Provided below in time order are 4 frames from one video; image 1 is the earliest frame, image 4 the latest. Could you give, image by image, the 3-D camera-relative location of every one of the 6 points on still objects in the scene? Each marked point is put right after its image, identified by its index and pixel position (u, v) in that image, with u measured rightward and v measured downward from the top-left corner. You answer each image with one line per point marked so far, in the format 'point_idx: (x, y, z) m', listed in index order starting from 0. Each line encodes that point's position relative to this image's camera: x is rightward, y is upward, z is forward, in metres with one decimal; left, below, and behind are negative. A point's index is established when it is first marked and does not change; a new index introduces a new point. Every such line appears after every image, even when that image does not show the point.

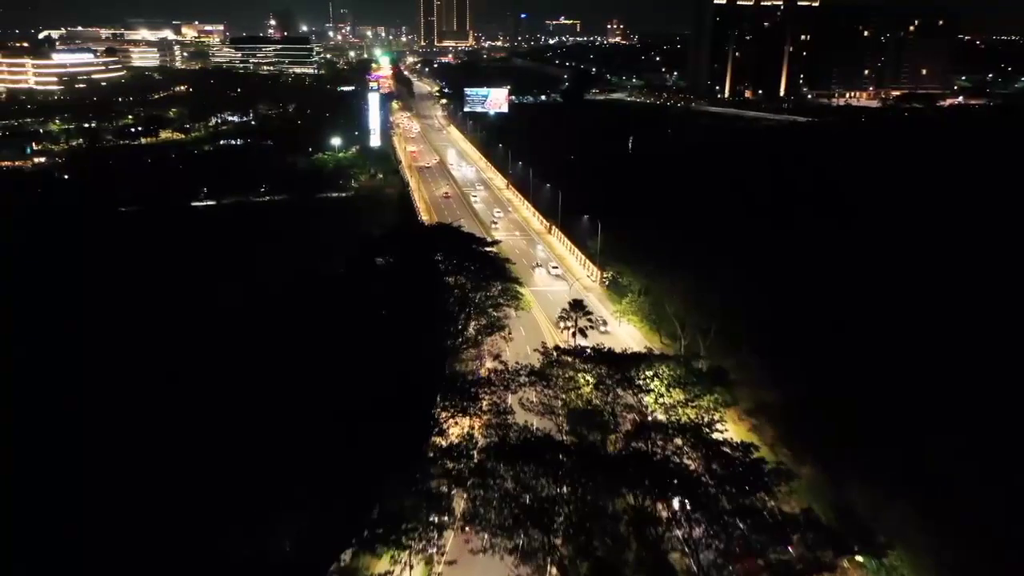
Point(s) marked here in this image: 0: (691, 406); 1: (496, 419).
0: (+3.2, -2.1, +12.6) m
1: (-0.3, -2.3, +12.1) m
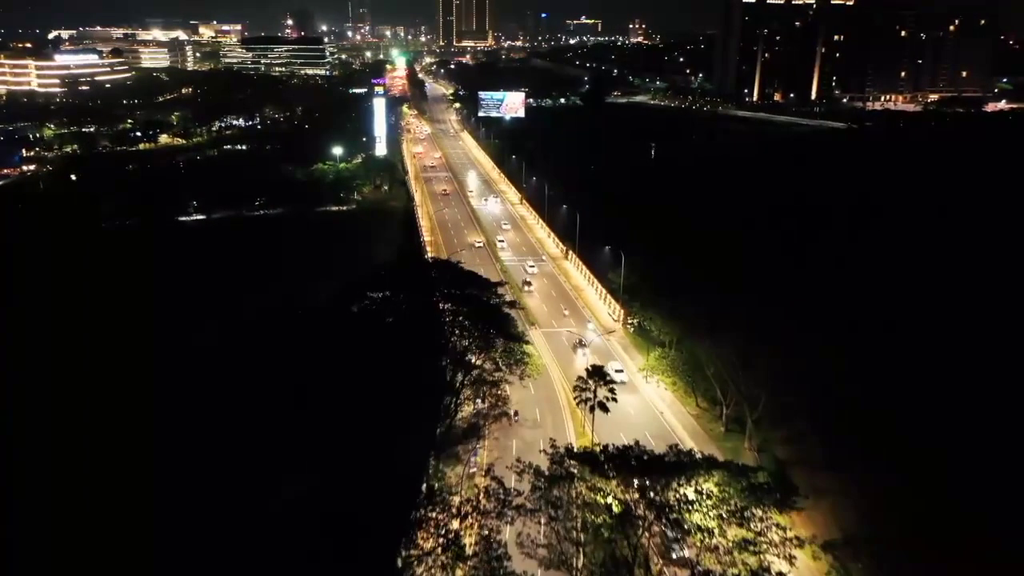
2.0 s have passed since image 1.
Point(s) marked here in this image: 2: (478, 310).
0: (+3.1, -3.4, +9.2) m
1: (-0.3, -3.5, +8.9) m
2: (-0.9, -0.6, +19.5) m
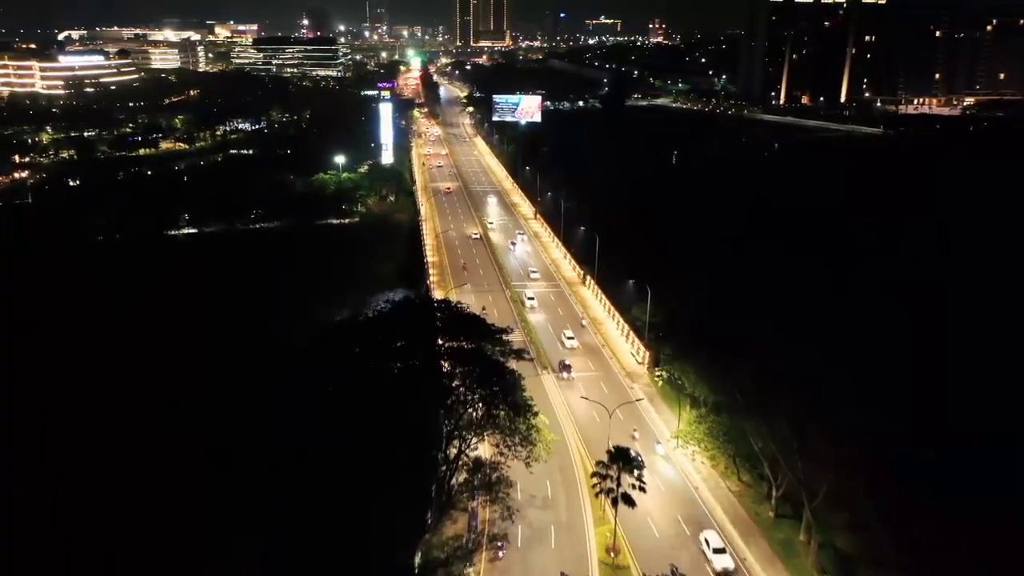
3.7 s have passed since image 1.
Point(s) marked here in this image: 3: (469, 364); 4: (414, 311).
0: (+3.1, -4.4, +6.5) m
1: (-0.4, -4.5, +6.2) m
2: (-0.7, -1.6, +16.8) m
3: (-1.0, -1.8, +16.2) m
4: (-2.6, -0.7, +19.1) m
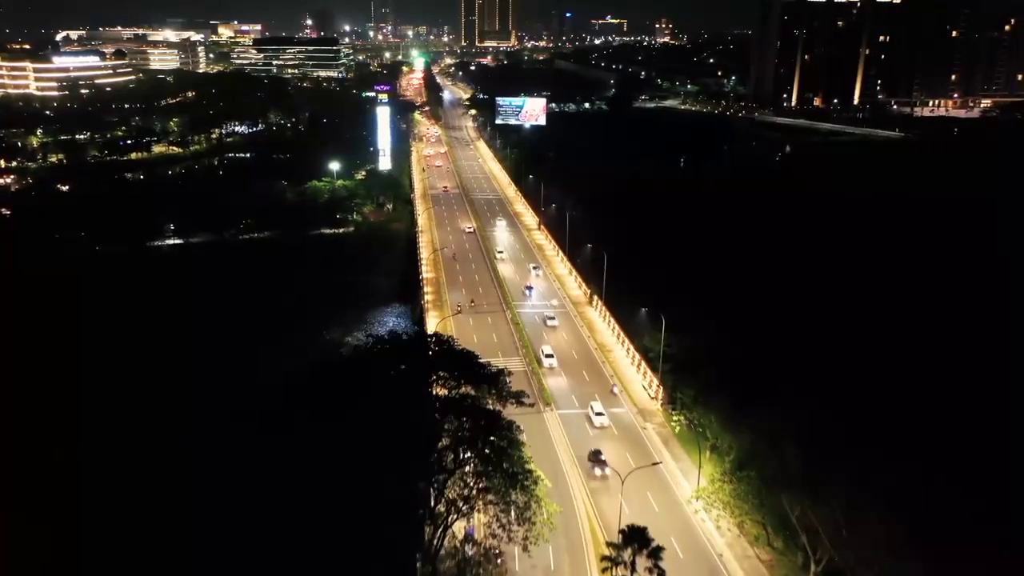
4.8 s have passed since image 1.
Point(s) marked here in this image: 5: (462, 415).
0: (+3.0, -5.1, +4.7) m
1: (-0.5, -5.2, +4.4) m
2: (-0.7, -2.3, +15.0) m
3: (-1.0, -2.5, +14.4) m
4: (-2.6, -1.3, +17.3) m
5: (-1.0, -2.4, +14.4) m
